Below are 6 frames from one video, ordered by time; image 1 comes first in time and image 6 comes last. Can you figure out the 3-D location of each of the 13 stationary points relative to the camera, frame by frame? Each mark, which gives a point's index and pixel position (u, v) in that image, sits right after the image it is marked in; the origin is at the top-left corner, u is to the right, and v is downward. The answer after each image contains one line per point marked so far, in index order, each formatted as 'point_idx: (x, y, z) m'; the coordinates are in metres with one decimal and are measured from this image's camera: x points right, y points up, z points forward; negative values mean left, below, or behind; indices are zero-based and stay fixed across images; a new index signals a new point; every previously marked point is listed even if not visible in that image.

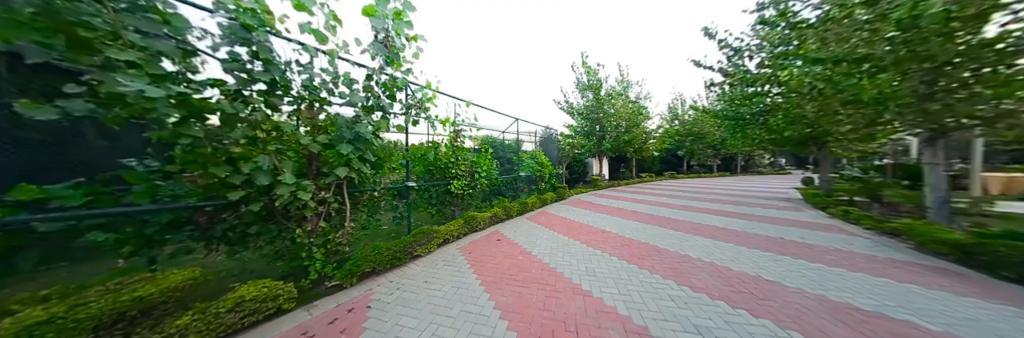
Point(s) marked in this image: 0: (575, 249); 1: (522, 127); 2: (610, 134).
0: (+1.2, -1.5, +3.8) m
1: (+0.4, +1.6, +7.1) m
2: (+6.5, +2.3, +12.3) m
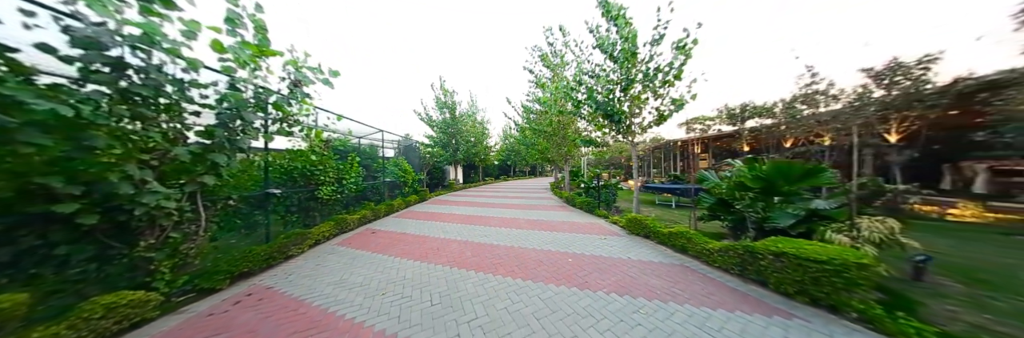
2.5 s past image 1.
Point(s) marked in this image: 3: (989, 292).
0: (-2.3, -1.7, +5.7) m
1: (-5.2, +1.3, +7.7) m
2: (-4.0, +1.9, +15.7) m
3: (+6.4, -1.6, +2.5) m
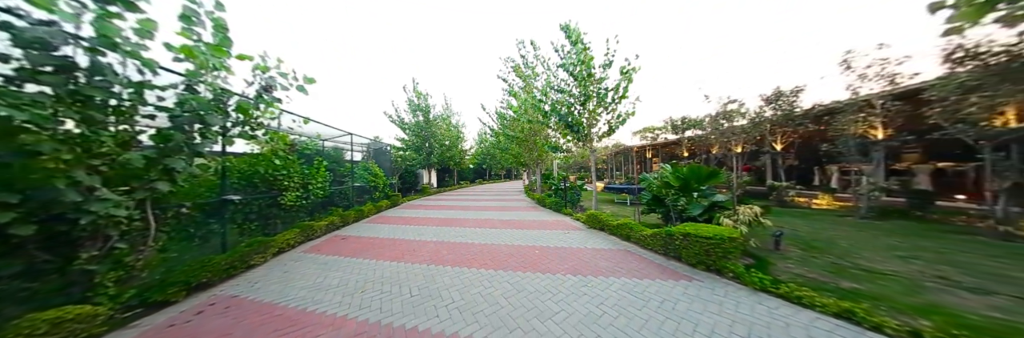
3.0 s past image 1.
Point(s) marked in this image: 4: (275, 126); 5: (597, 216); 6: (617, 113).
0: (-3.1, -1.8, +5.7) m
1: (-6.2, +1.2, +7.4) m
2: (-6.1, +1.6, +15.5) m
3: (+6.0, -1.7, +3.7) m
4: (-4.7, +0.9, +3.8) m
5: (+2.5, -1.4, +5.5) m
6: (+3.1, +1.7, +5.8) m
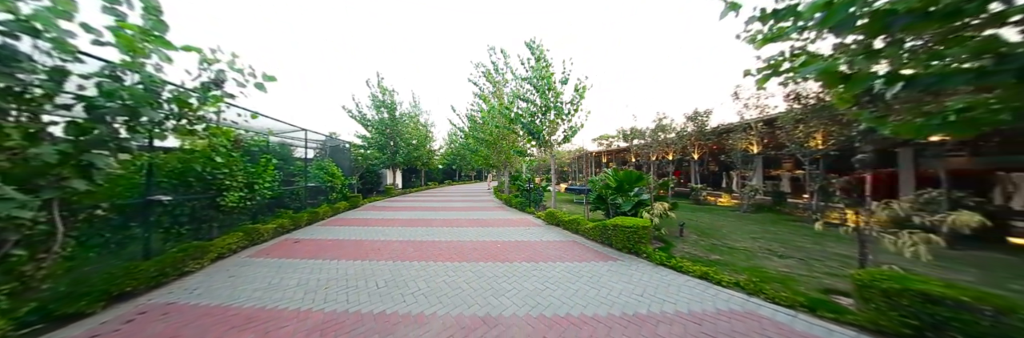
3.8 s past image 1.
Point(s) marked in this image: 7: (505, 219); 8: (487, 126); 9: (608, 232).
0: (-4.2, -1.8, +5.6) m
1: (-7.5, +1.2, +6.9) m
2: (-8.5, +1.6, +14.8) m
3: (+5.1, -1.8, +5.0) m
4: (-5.4, +0.9, +3.4) m
5: (+1.4, -1.5, +6.2) m
6: (+2.0, +1.6, +6.6) m
7: (-0.3, -1.8, +6.9) m
8: (-1.3, +2.4, +10.2) m
9: (+2.2, -1.5, +4.3) m
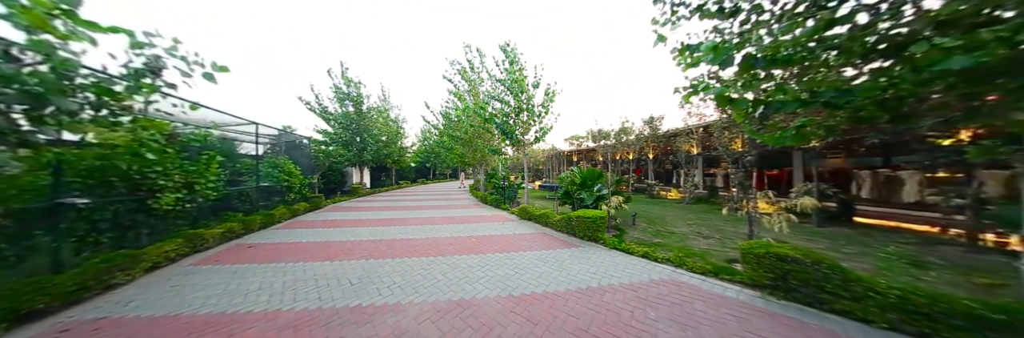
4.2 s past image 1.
0: (-4.9, -1.8, +5.4) m
1: (-8.3, +1.3, +6.2) m
2: (-10.4, +1.7, +13.9) m
3: (+4.4, -1.8, +5.9) m
4: (-5.9, +0.9, +3.0) m
5: (+0.5, -1.4, +6.7) m
6: (+1.1, +1.6, +7.1) m
7: (-1.2, -1.8, +7.1) m
8: (-2.6, +2.5, +10.2) m
9: (+1.6, -1.4, +4.9) m
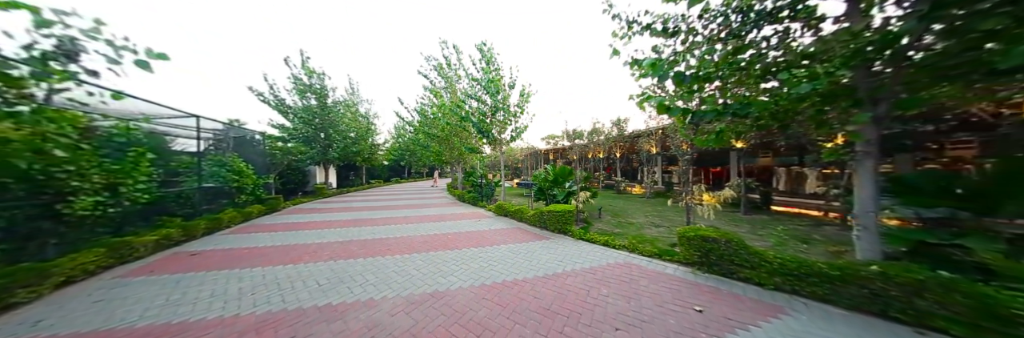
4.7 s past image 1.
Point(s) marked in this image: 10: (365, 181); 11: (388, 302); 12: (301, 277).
0: (-5.6, -1.7, +5.0) m
1: (-9.1, +1.3, +5.4) m
2: (-11.9, +1.8, +13.0) m
3: (+3.6, -1.7, +6.6) m
4: (-6.4, +1.0, +2.6) m
5: (-0.3, -1.4, +6.9) m
6: (+0.2, +1.7, +7.4) m
7: (-2.1, -1.7, +7.2) m
8: (-3.8, +2.6, +10.1) m
9: (+0.9, -1.4, +5.2) m
10: (-14.2, -1.2, +18.3) m
11: (-1.6, -1.7, +2.4) m
12: (-3.3, -1.7, +3.0) m
